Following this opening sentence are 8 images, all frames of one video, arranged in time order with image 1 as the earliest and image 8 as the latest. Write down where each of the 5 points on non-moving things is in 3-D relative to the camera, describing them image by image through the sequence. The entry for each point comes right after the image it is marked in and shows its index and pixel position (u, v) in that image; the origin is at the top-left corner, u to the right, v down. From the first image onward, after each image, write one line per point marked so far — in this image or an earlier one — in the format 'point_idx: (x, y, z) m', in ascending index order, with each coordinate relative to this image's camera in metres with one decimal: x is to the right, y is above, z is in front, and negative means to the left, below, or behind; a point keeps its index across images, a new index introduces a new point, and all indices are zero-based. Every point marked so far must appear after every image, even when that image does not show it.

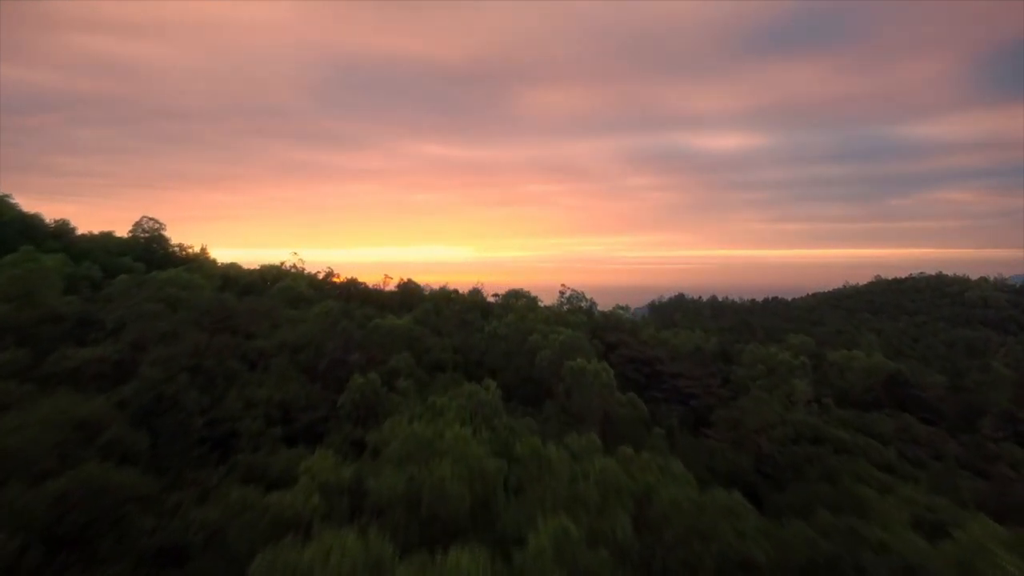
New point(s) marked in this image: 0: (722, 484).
0: (+3.5, -3.2, +9.5) m
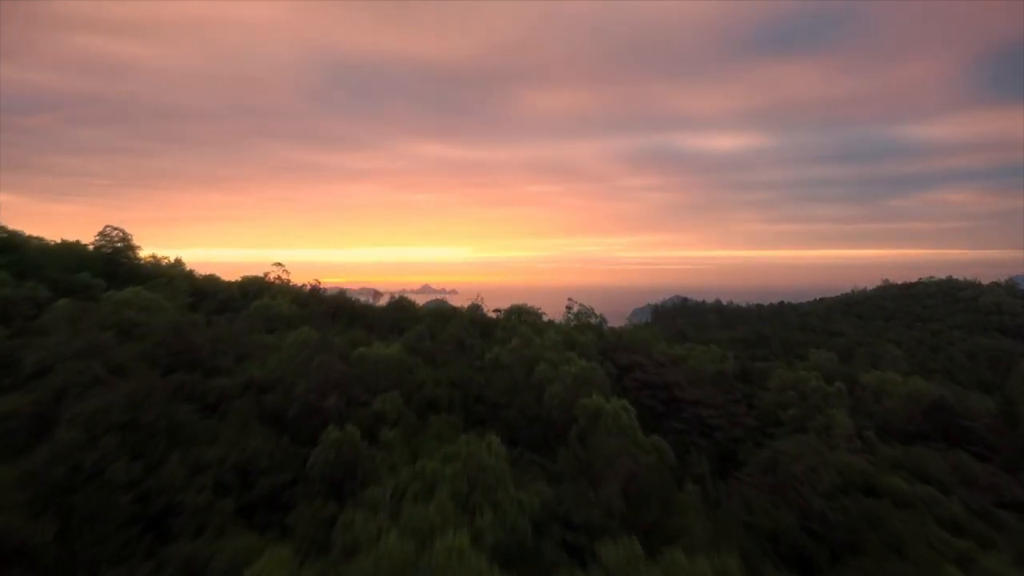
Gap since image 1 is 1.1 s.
0: (+3.6, -3.7, +8.1) m
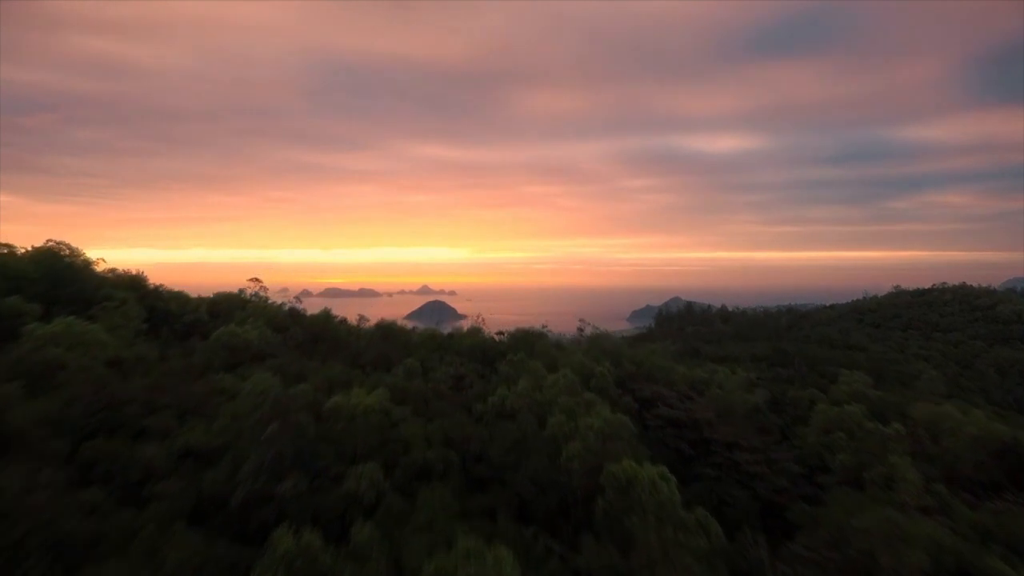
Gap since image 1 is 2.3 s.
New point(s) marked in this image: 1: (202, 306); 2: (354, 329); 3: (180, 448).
0: (+3.7, -4.1, +6.3) m
1: (-7.4, -0.4, +13.8) m
2: (-3.6, -0.9, +13.0) m
3: (-3.7, -1.8, +6.4) m
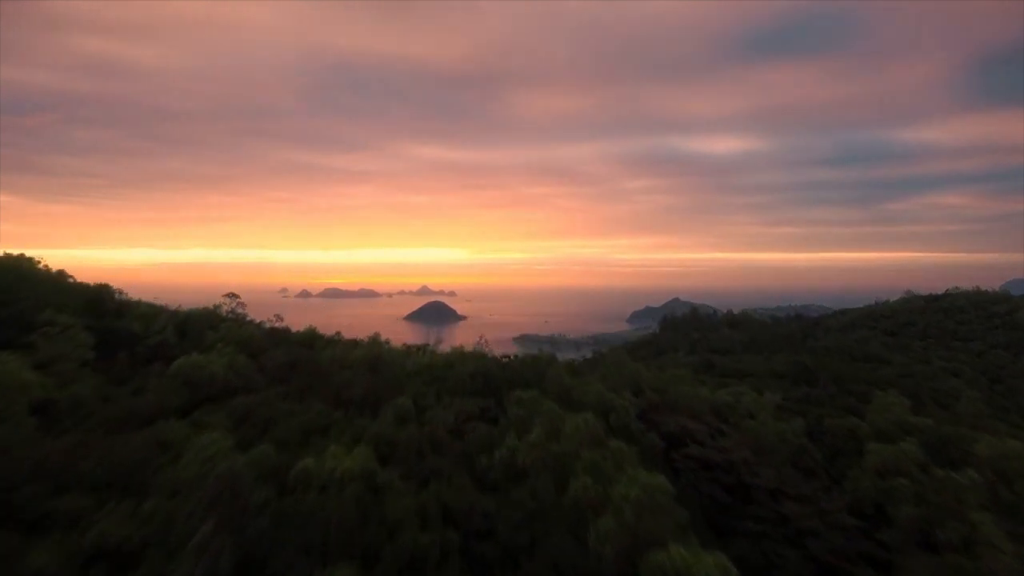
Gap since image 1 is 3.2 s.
0: (+3.8, -4.5, +4.7) m
1: (-7.3, -0.8, +12.2) m
2: (-3.4, -1.3, +11.5) m
3: (-3.5, -2.2, +4.8) m
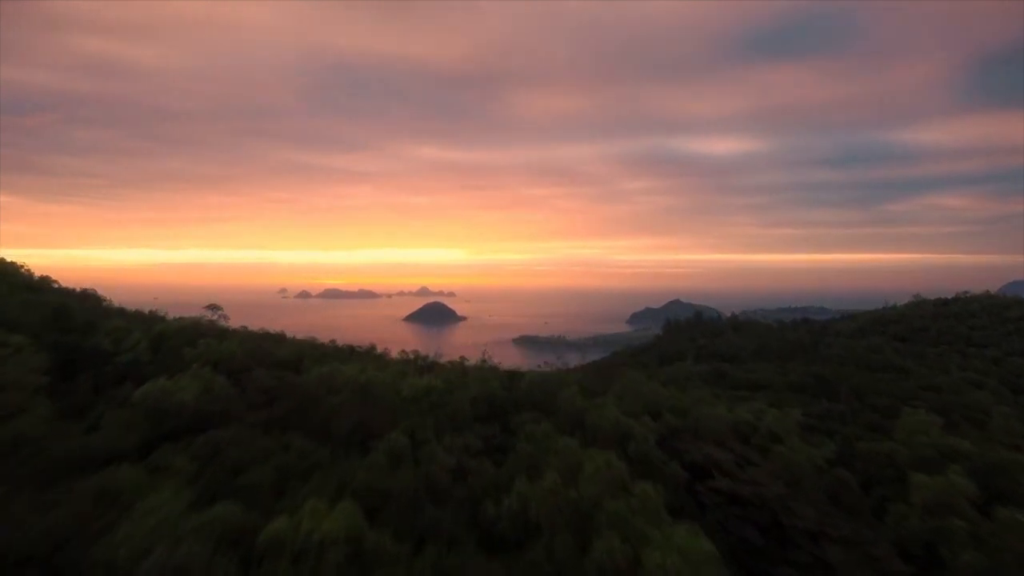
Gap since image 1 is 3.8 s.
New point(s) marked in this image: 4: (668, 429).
0: (+4.0, -4.8, +3.7) m
1: (-7.1, -1.0, +11.1) m
2: (-3.3, -1.5, +10.4) m
3: (-3.4, -2.4, +3.8) m
4: (+2.9, -2.7, +10.7) m
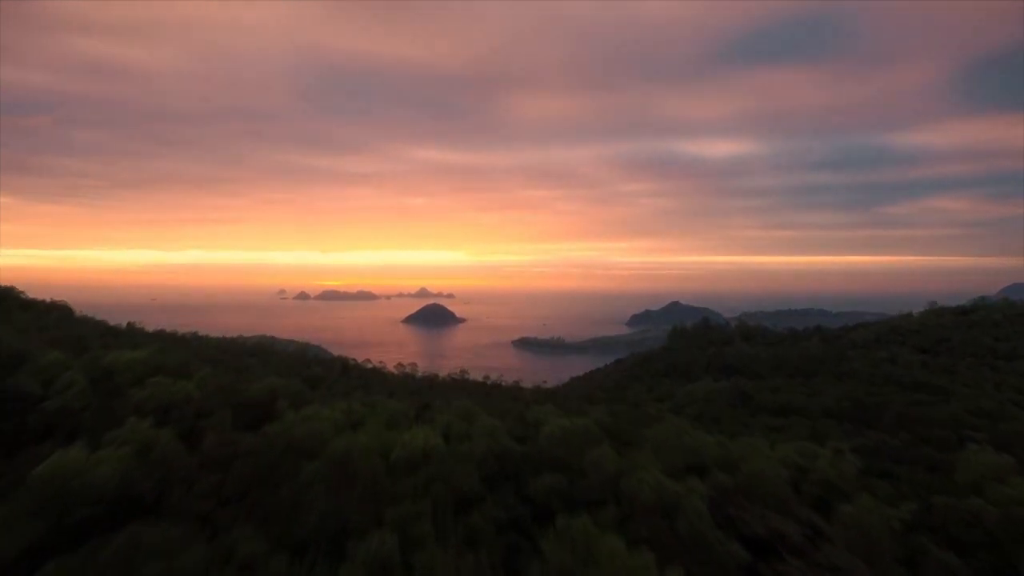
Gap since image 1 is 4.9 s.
0: (+4.2, -5.2, +1.7) m
1: (-6.9, -1.5, +9.2) m
2: (-3.0, -2.0, +8.4) m
3: (-3.2, -2.8, +1.8) m
4: (+3.2, -3.1, +8.8) m
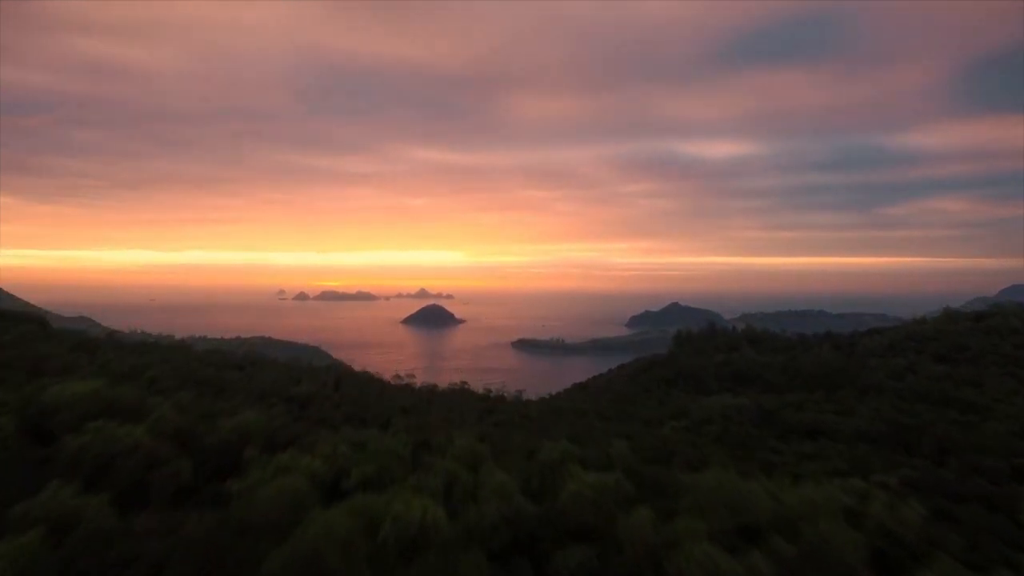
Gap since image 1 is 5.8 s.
0: (+4.4, -5.6, +0.1) m
1: (-6.7, -1.8, +7.6) m
2: (-2.8, -2.4, +6.9) m
3: (-3.0, -3.2, +0.2) m
4: (+3.4, -3.5, +7.2) m
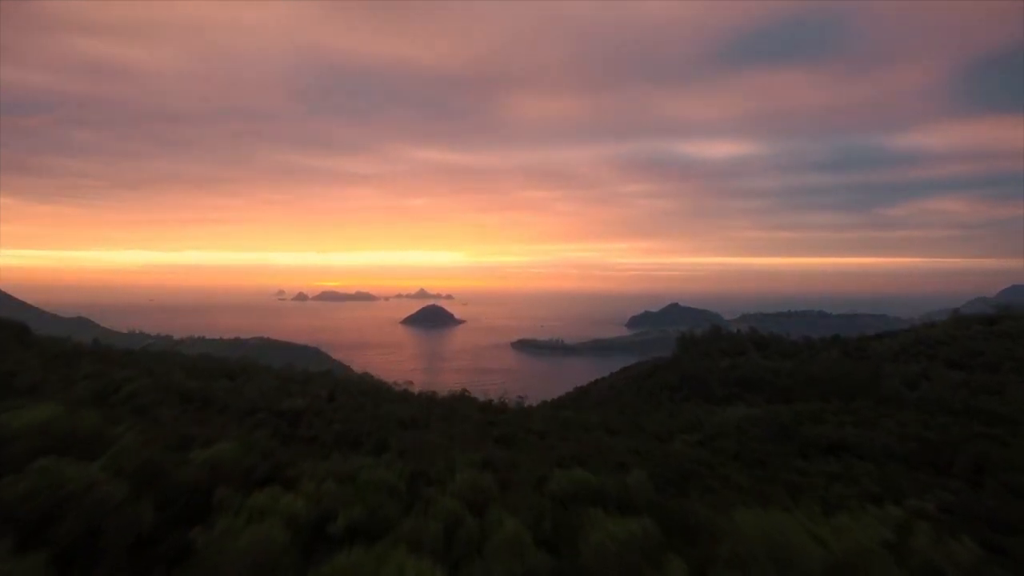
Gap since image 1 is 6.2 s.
0: (+4.6, -5.8, -0.9) m
1: (-6.6, -2.1, +6.5) m
2: (-2.7, -2.6, +5.8) m
3: (-2.8, -3.4, -0.8) m
4: (+3.5, -3.7, +6.2) m
